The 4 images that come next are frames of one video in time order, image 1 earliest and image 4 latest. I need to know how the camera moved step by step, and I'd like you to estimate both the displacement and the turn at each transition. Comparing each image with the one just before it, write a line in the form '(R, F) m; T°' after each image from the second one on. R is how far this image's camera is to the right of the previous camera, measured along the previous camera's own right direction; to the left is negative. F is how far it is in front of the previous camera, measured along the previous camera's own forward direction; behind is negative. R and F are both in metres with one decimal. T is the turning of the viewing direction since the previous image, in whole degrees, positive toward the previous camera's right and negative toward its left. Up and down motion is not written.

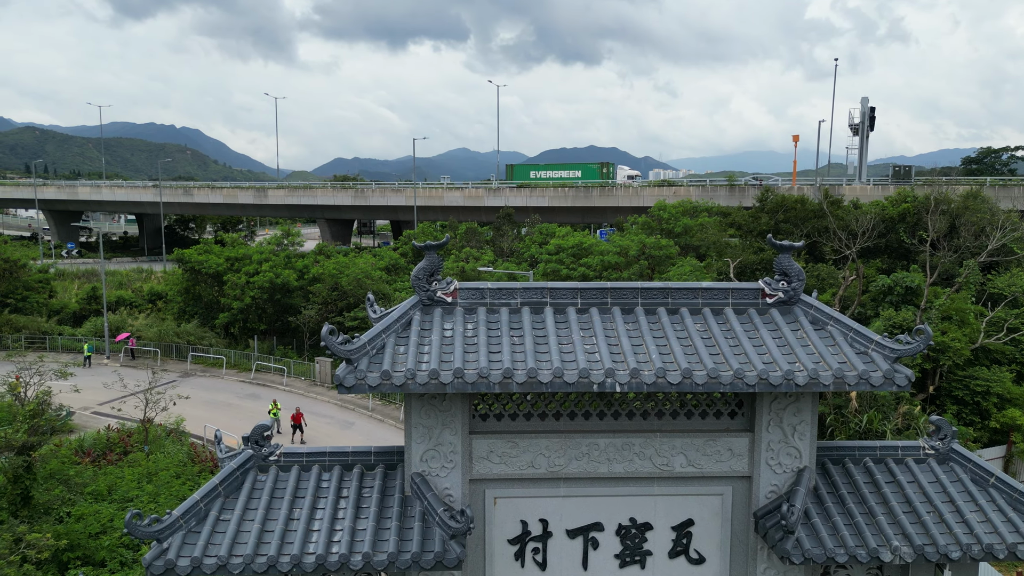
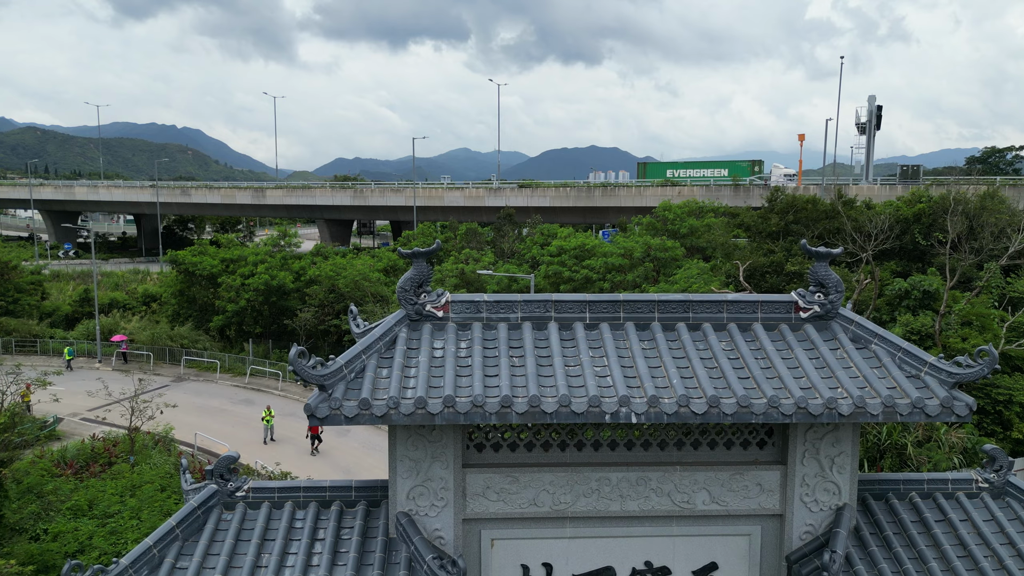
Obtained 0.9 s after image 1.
(0.0, +0.9) m; 0°
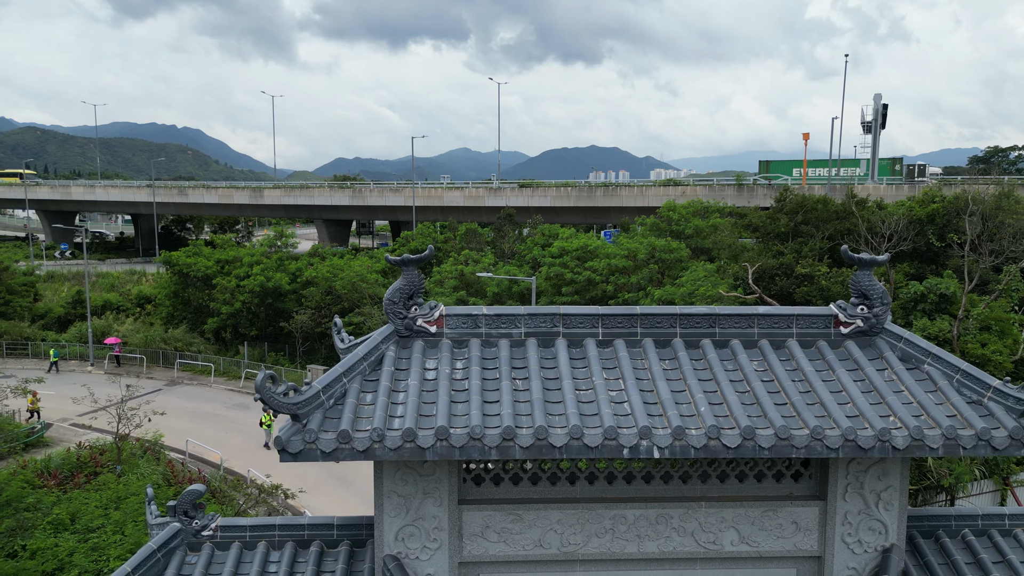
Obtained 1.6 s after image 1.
(0.0, +0.8) m; 0°
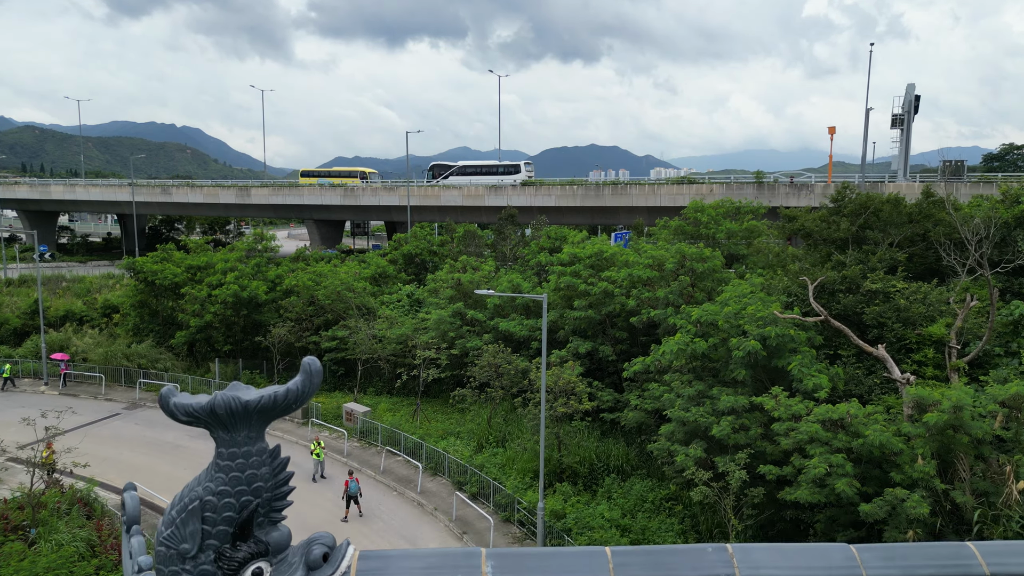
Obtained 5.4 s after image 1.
(-0.2, +4.1) m; 0°
